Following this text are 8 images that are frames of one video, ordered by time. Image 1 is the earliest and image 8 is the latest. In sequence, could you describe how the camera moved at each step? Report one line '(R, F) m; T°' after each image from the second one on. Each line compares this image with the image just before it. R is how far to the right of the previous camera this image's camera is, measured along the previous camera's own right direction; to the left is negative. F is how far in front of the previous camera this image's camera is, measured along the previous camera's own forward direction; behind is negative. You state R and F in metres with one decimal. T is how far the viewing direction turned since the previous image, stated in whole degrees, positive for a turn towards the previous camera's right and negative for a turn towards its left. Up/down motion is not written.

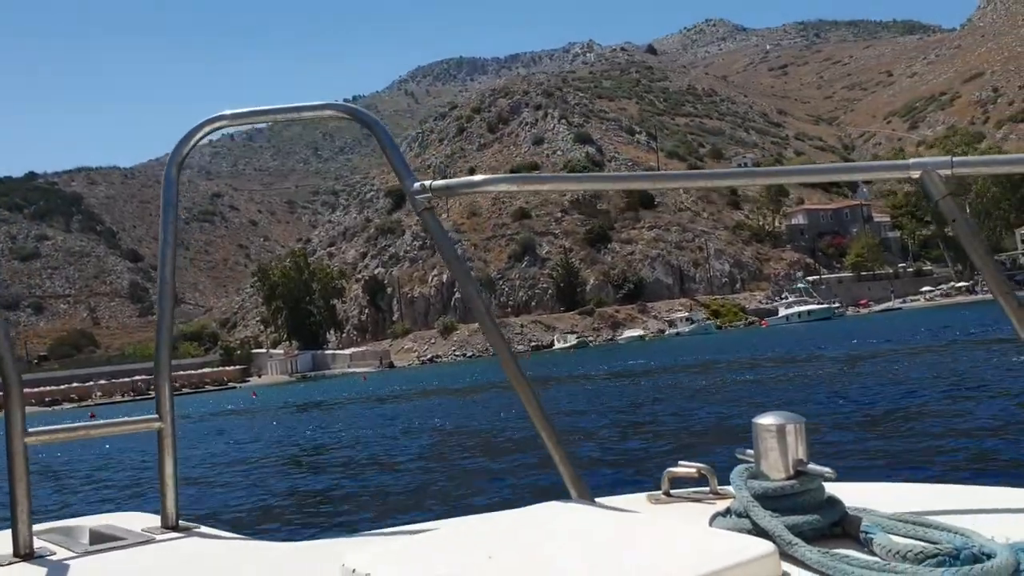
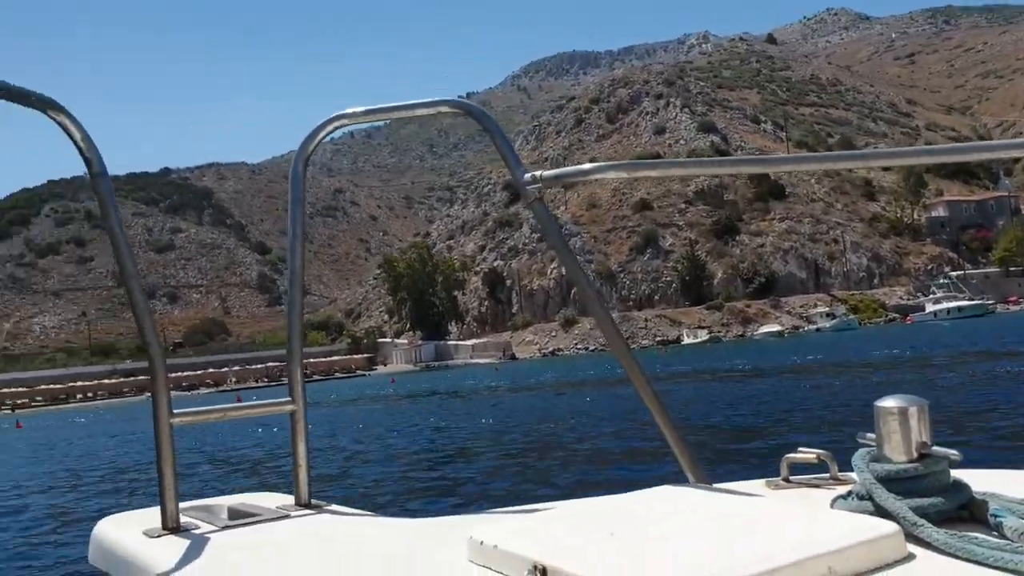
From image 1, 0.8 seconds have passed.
(-0.4, +0.3) m; -6°
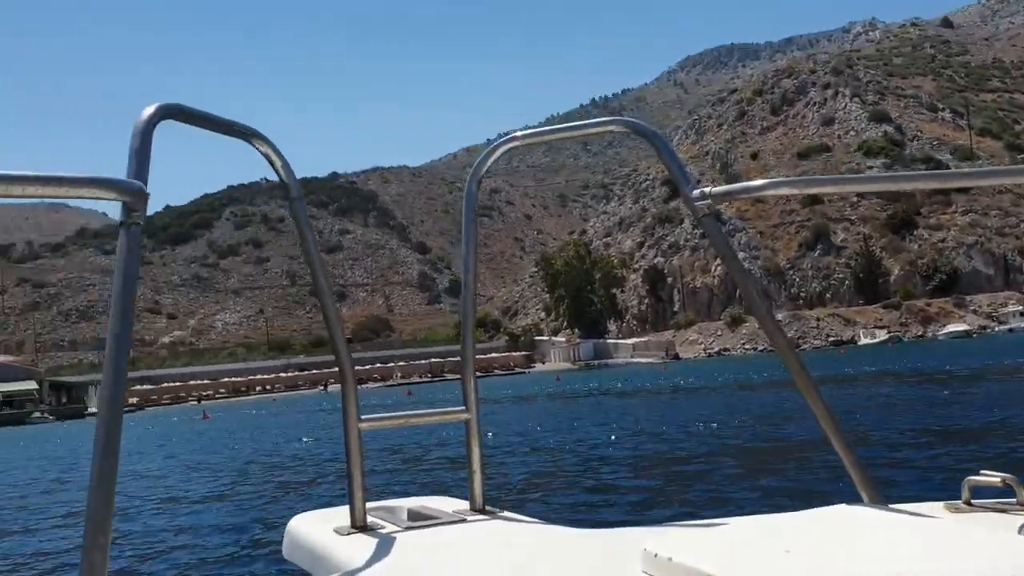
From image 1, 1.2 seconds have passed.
(-0.2, +0.1) m; -9°
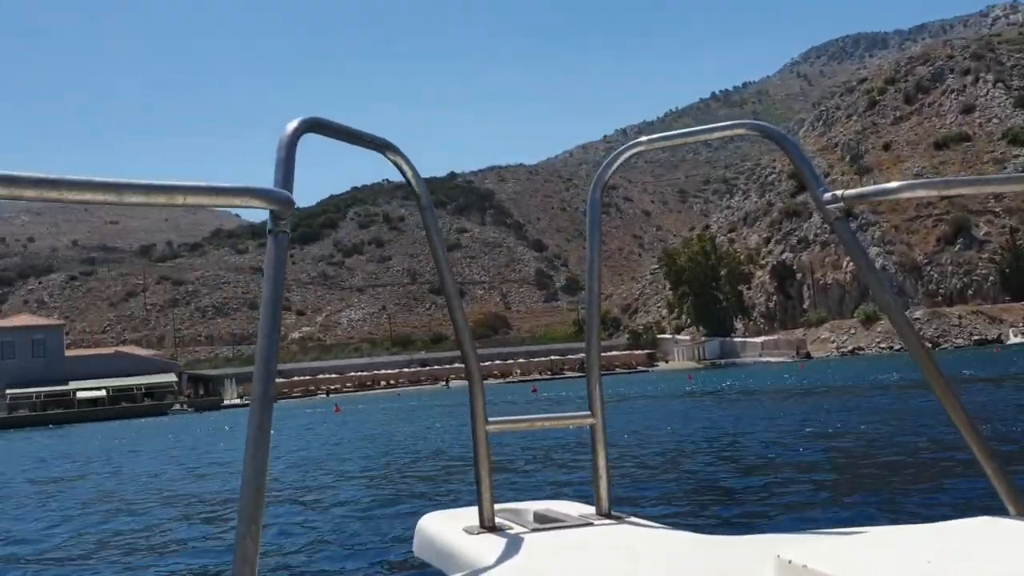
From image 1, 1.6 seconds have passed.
(-0.1, +0.2) m; -7°
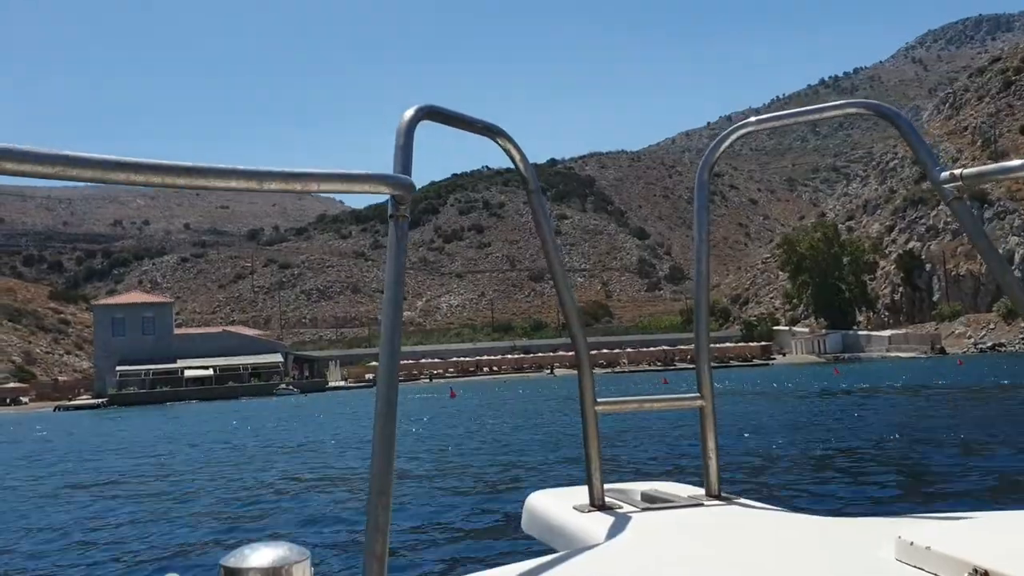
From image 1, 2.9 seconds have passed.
(-0.3, +0.8) m; -5°
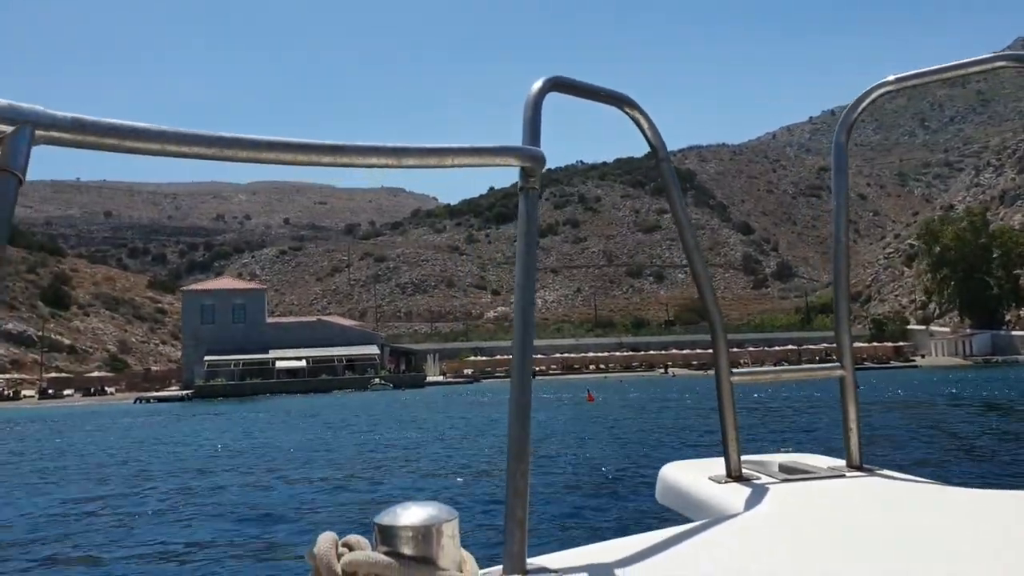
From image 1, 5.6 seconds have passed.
(-0.5, +1.8) m; -5°
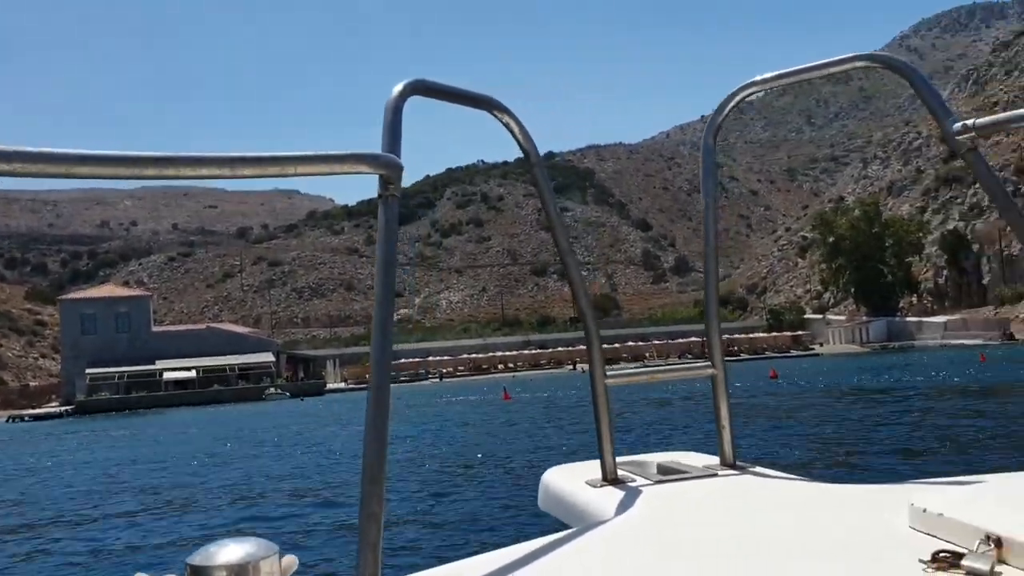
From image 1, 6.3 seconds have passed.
(0.0, +0.5) m; +6°
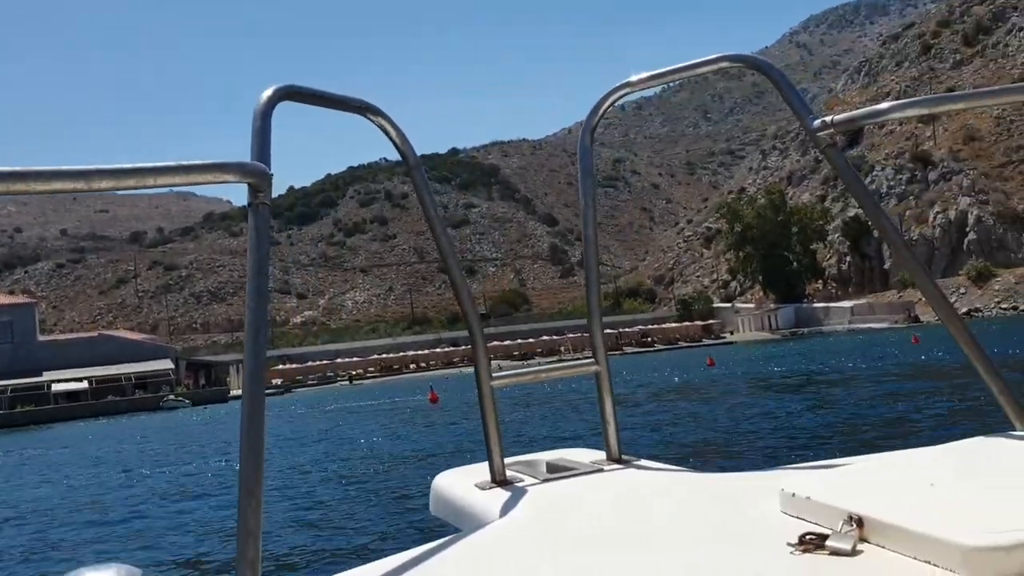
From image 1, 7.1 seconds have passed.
(-0.1, +0.5) m; +5°
